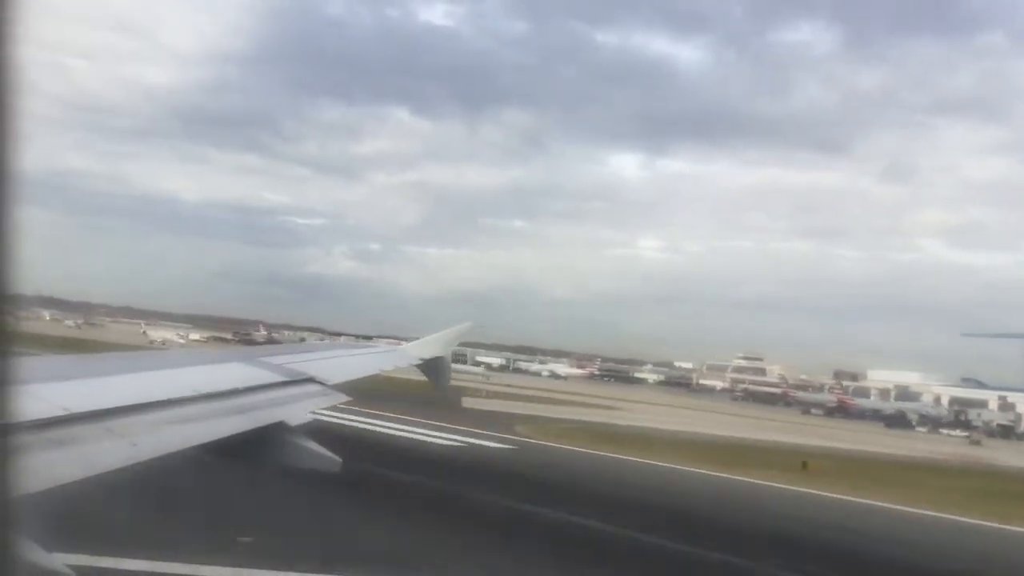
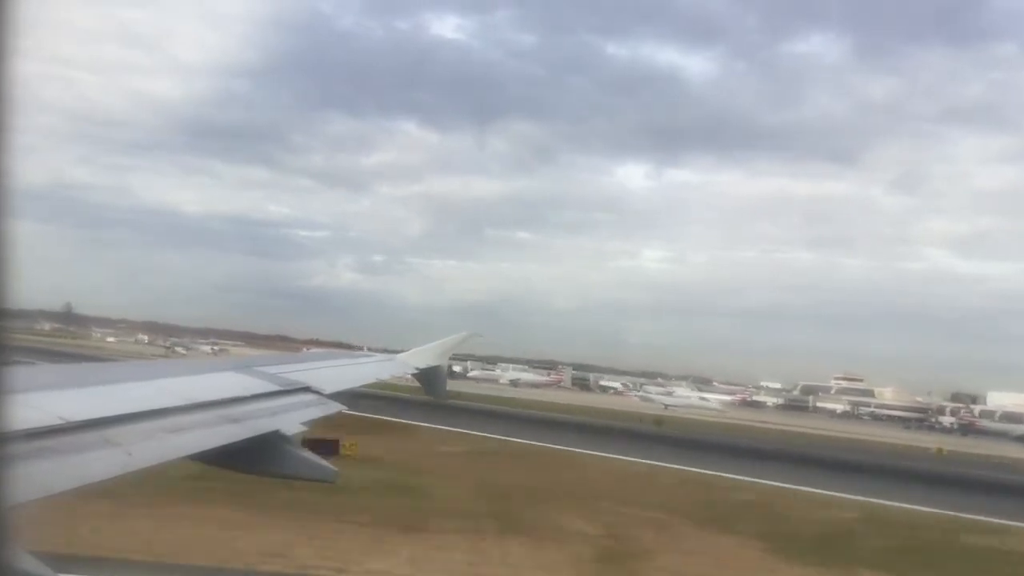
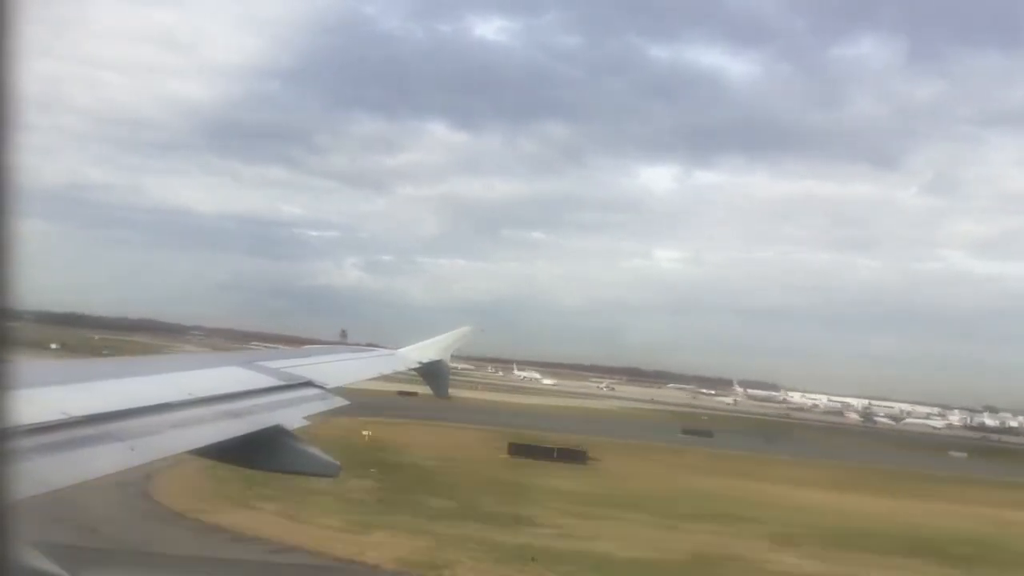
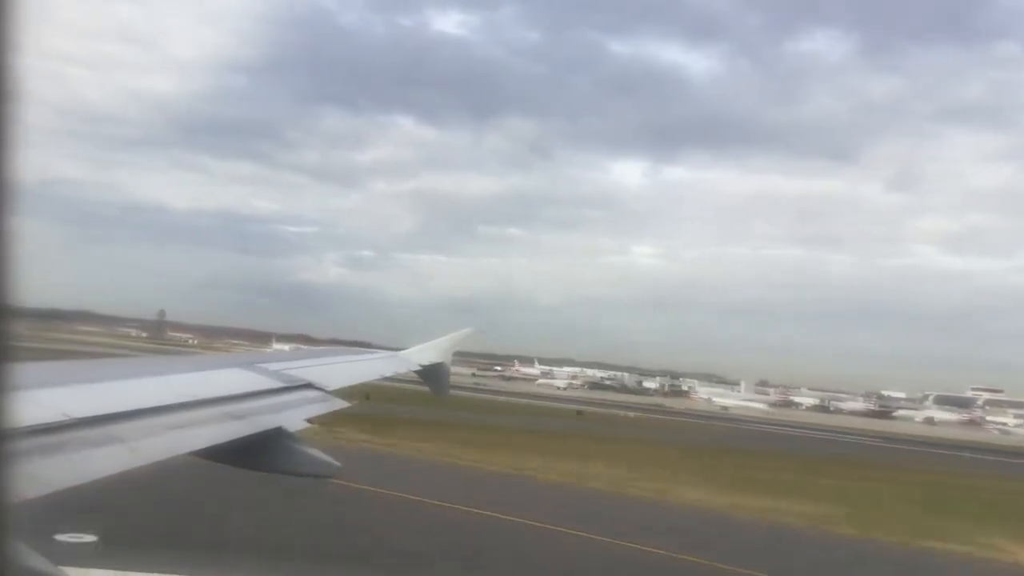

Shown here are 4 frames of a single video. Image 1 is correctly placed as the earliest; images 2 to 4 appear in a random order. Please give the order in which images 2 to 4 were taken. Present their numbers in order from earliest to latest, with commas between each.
2, 4, 3
